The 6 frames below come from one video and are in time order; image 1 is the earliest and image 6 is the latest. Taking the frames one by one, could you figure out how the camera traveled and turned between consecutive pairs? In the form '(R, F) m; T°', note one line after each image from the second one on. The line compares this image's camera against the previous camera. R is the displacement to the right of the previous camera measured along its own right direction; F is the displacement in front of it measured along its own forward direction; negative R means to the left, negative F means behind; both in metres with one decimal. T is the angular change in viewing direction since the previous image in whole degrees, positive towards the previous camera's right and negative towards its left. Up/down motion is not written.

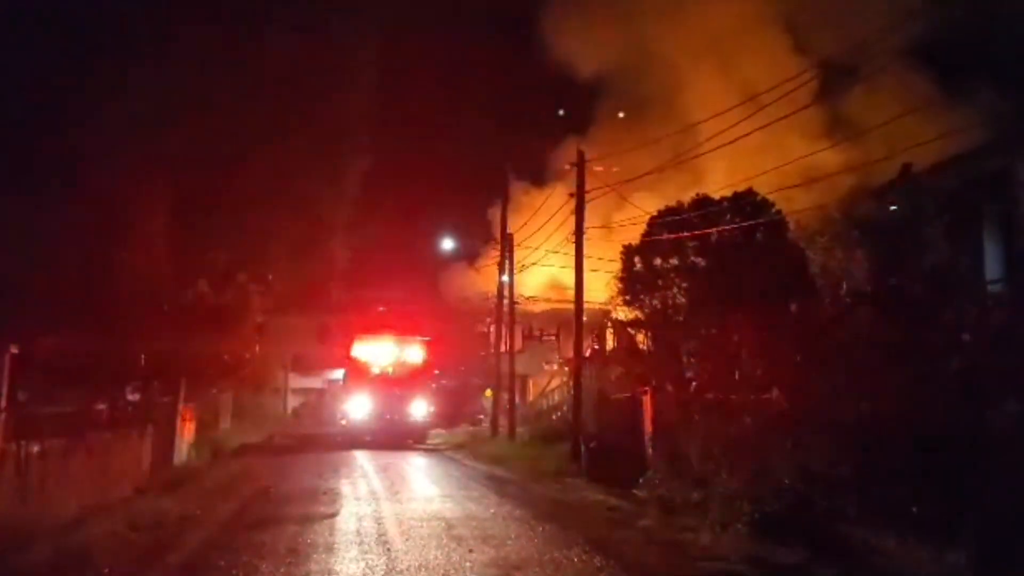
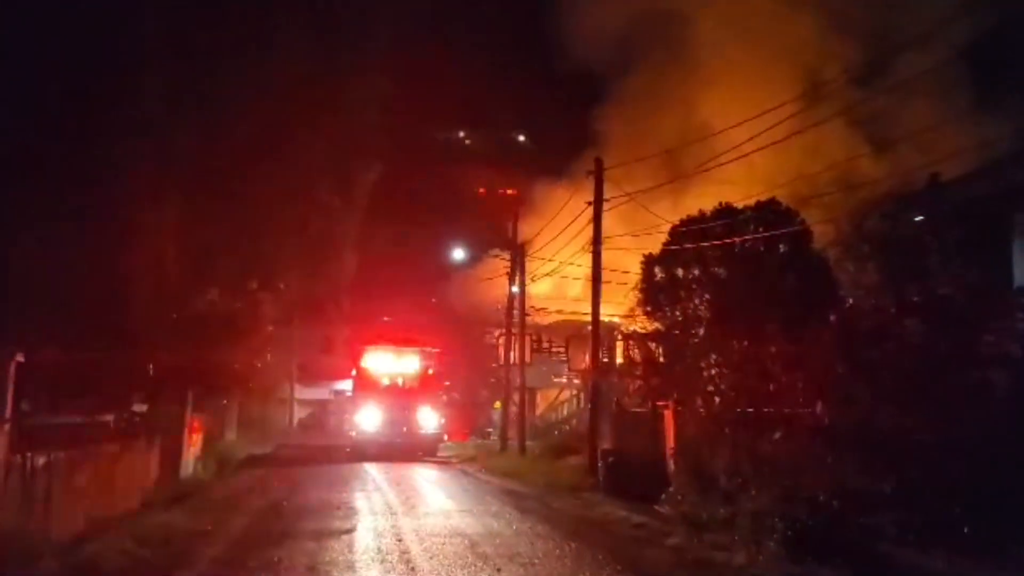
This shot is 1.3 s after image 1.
(-0.3, +0.6) m; 0°
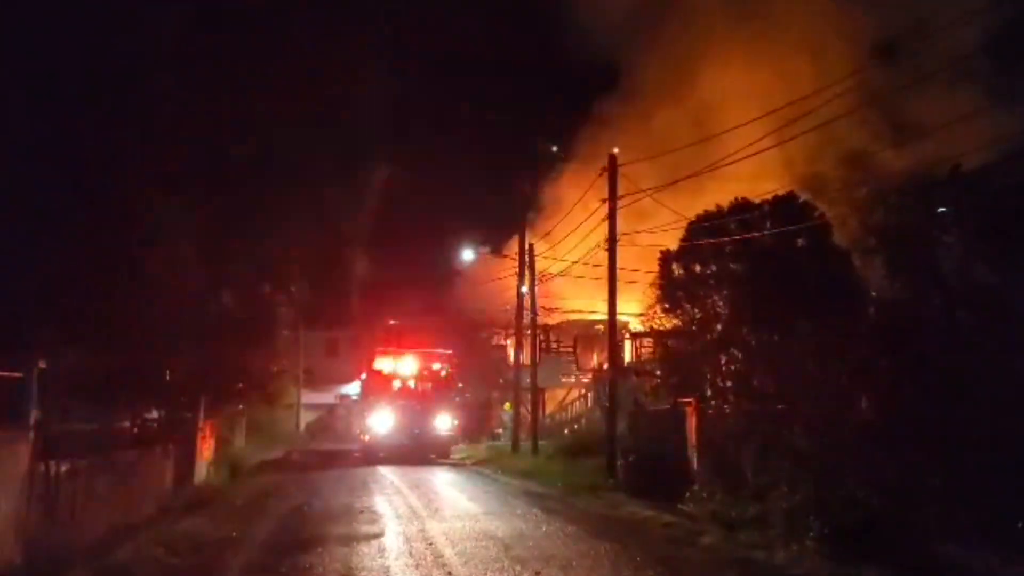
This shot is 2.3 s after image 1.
(-0.3, +0.2) m; 0°
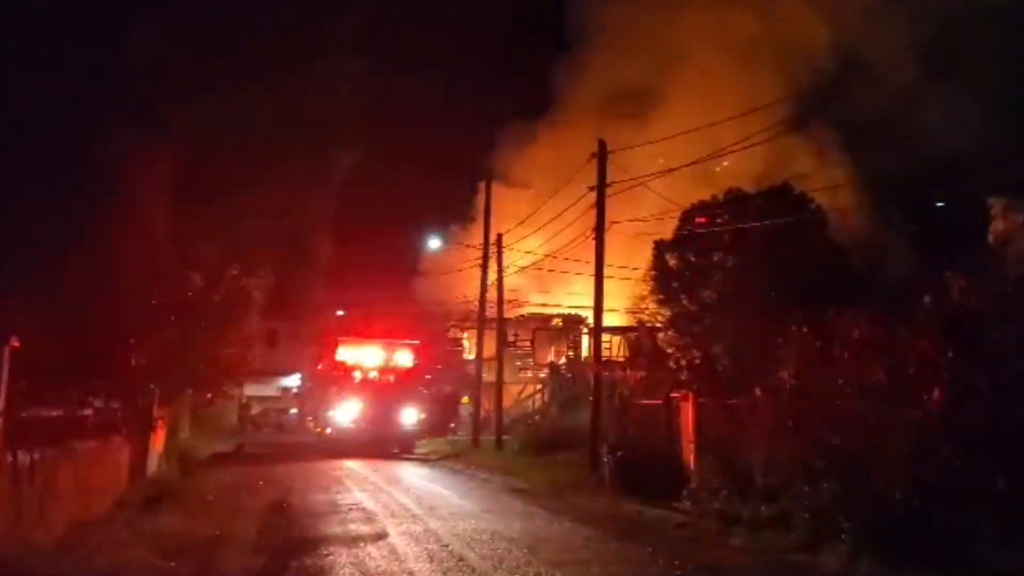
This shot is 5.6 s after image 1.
(-1.0, +1.1) m; +3°
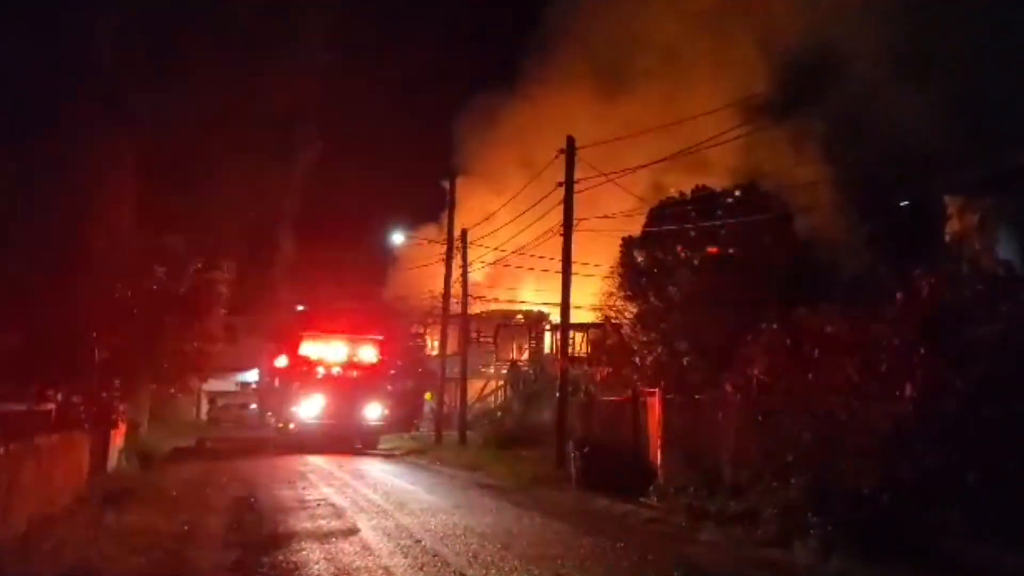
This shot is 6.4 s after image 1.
(-0.2, 0.0) m; +2°
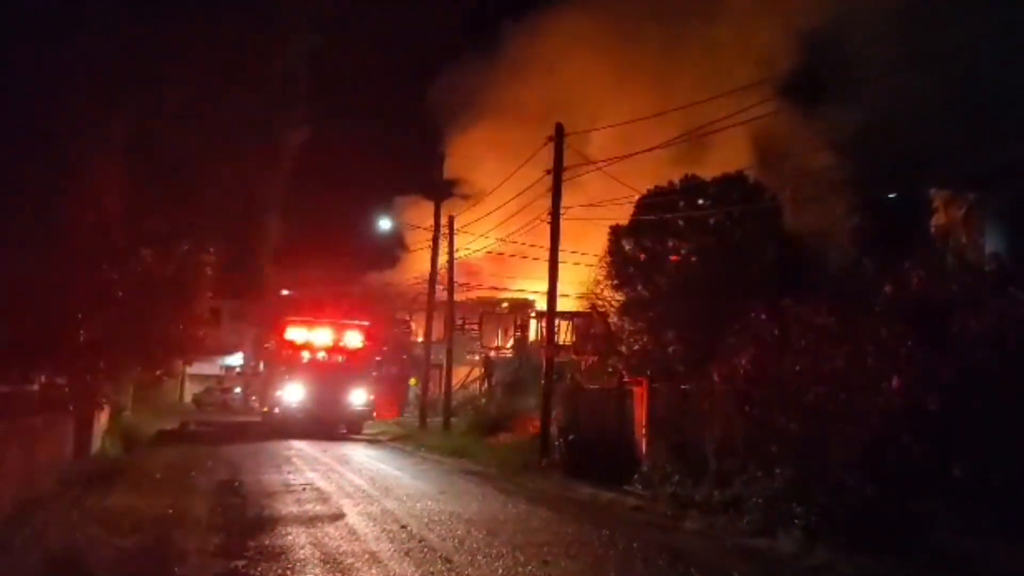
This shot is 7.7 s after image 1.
(0.0, 0.0) m; +1°
